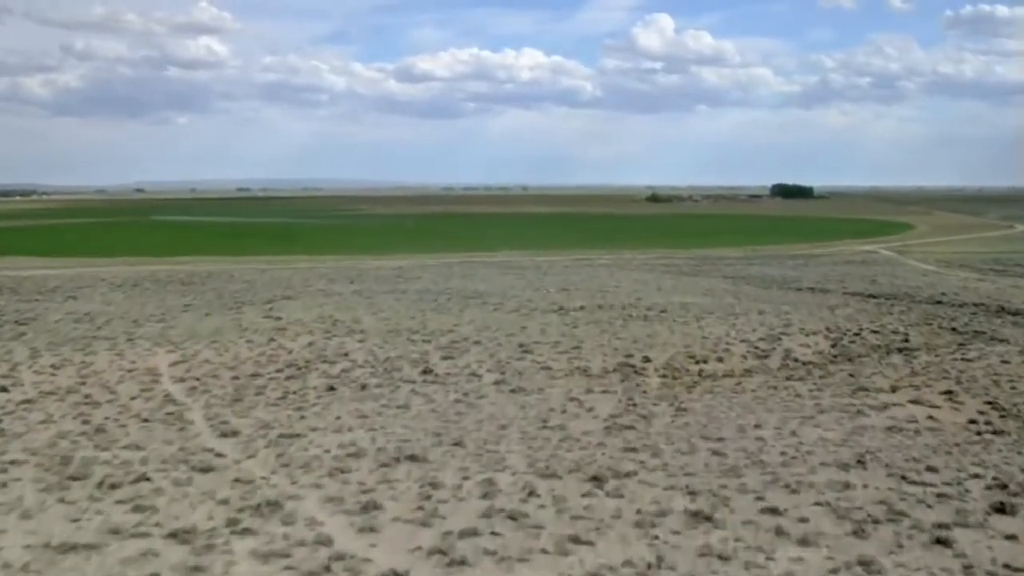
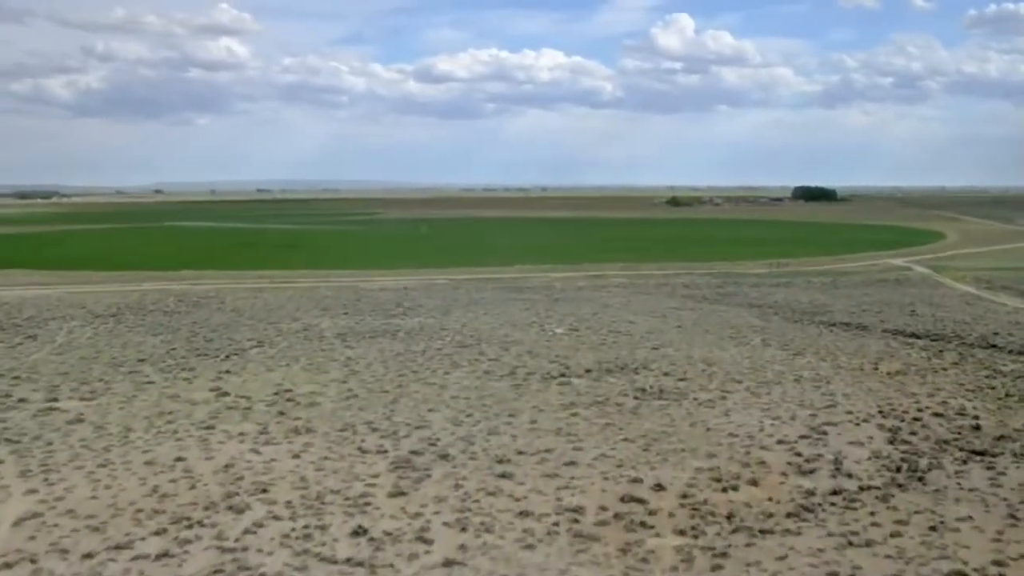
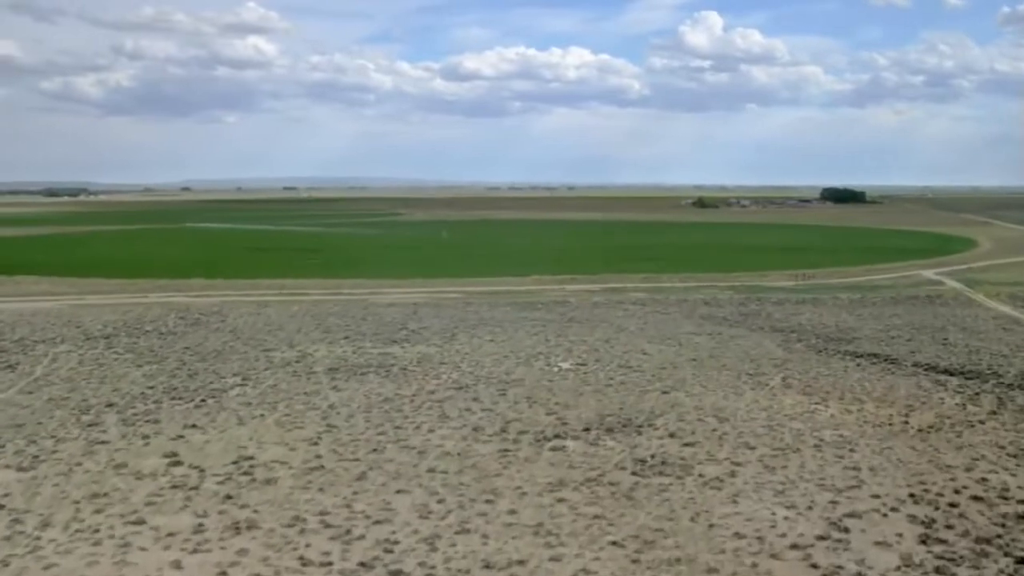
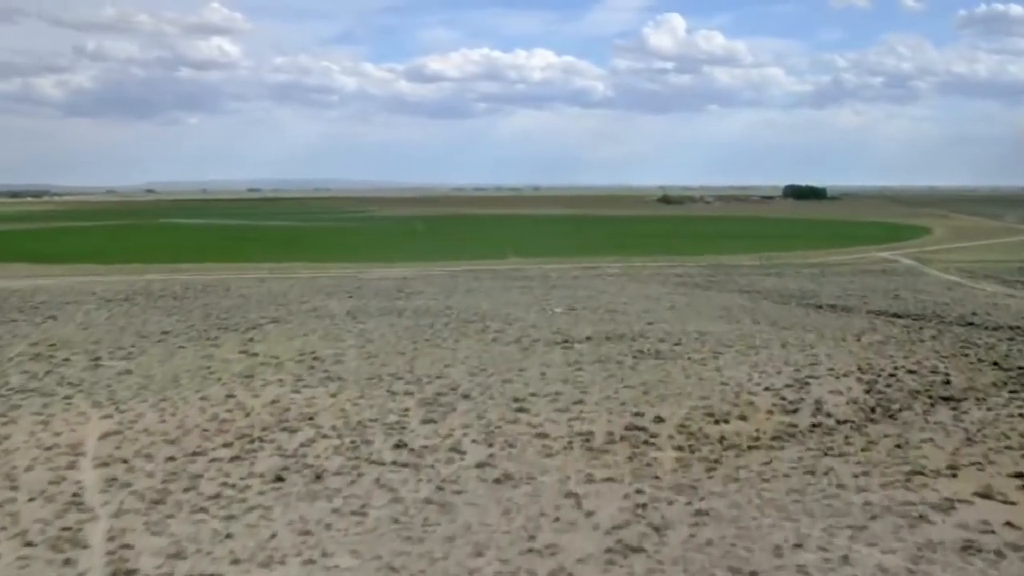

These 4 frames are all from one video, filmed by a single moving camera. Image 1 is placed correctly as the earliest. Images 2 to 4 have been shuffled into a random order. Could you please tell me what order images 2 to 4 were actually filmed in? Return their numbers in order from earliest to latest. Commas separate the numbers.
4, 2, 3
